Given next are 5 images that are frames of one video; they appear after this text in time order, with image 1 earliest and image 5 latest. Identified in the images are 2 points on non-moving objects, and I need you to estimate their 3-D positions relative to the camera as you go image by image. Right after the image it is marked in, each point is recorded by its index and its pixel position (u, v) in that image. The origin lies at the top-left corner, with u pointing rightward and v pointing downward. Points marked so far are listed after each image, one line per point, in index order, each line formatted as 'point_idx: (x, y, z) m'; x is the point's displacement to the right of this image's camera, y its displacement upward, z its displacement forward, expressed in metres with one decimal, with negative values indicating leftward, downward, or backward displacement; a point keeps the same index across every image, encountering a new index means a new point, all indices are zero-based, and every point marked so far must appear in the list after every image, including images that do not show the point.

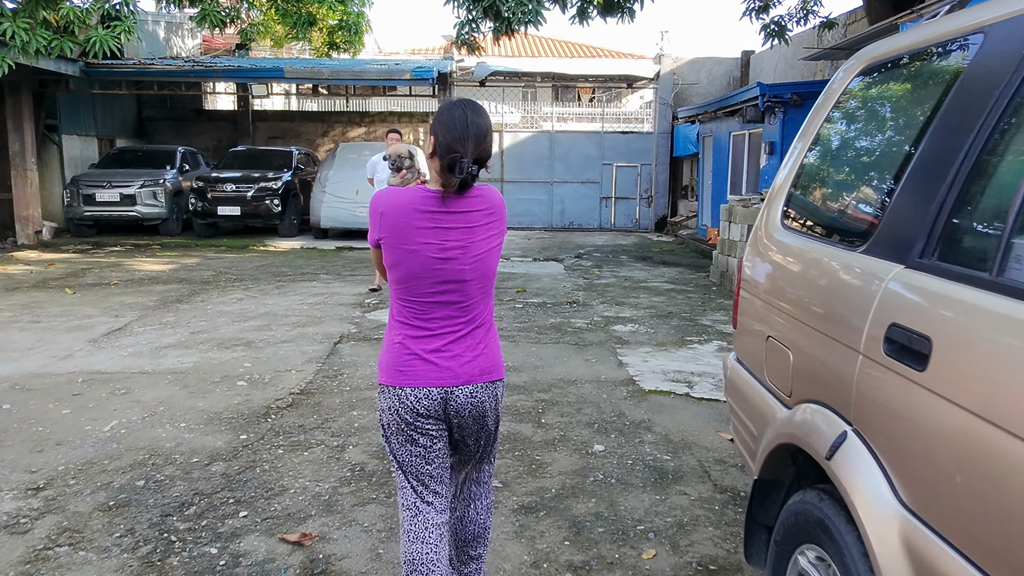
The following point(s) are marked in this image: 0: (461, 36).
0: (-0.6, +3.0, +8.5) m
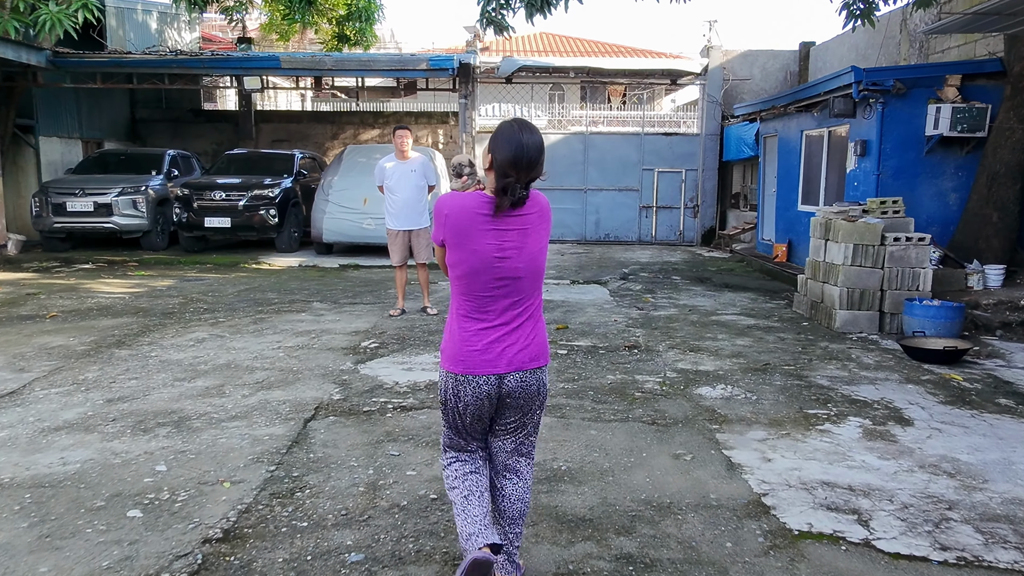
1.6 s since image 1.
0: (-0.2, +2.7, +6.8) m
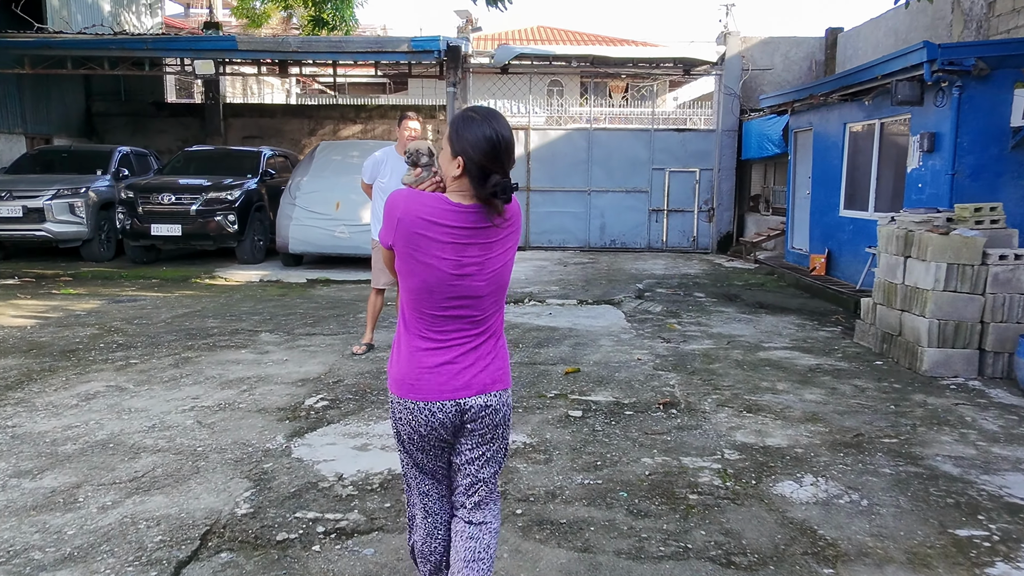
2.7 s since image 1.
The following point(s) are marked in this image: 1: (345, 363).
0: (-0.3, +2.5, +5.4) m
1: (-1.2, -0.5, +5.0) m
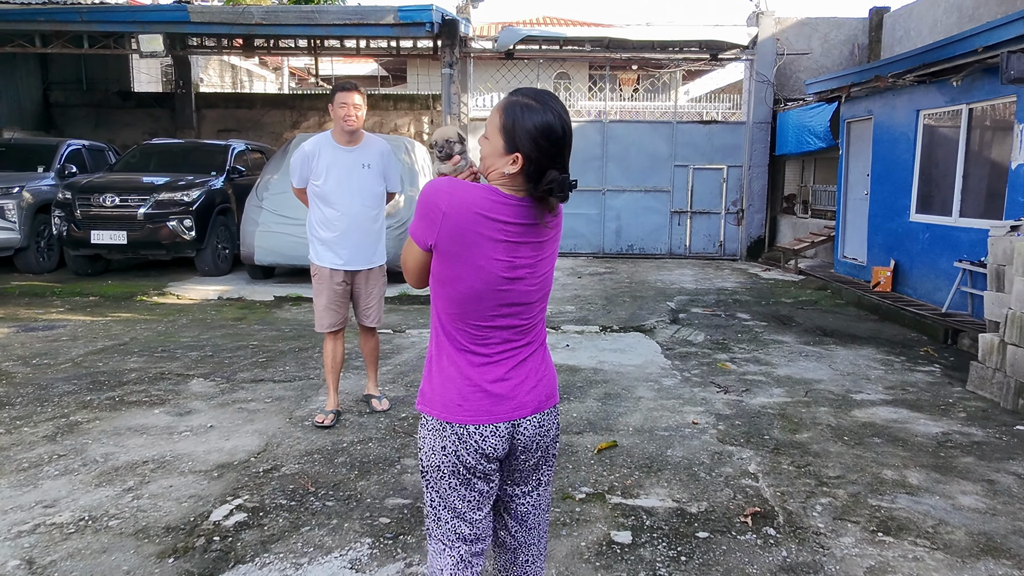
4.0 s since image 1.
0: (-0.2, +2.3, +4.0) m
1: (-1.1, -0.7, +3.6) m
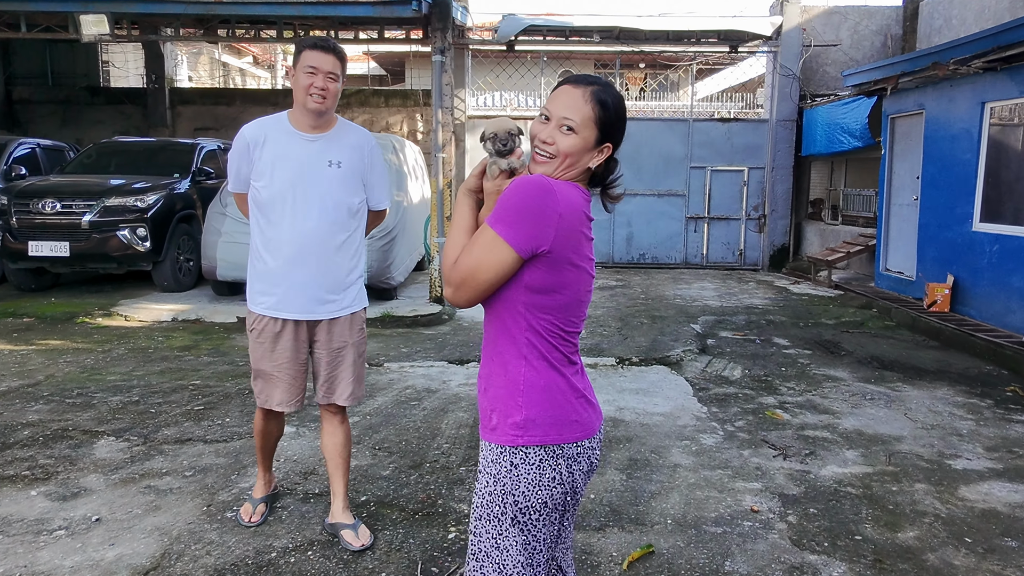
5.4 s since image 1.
0: (-0.2, +2.1, +3.0) m
1: (-1.1, -0.9, +2.6) m
